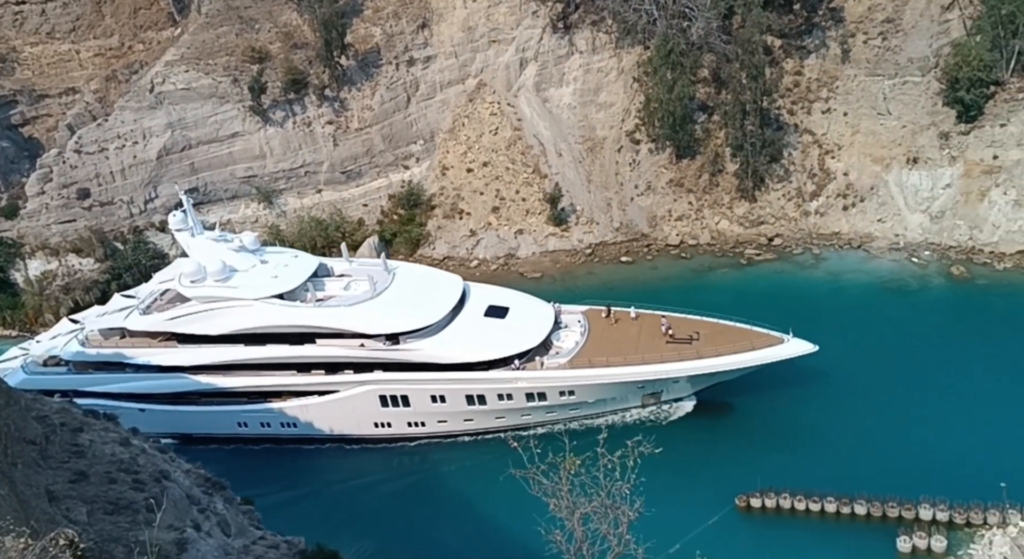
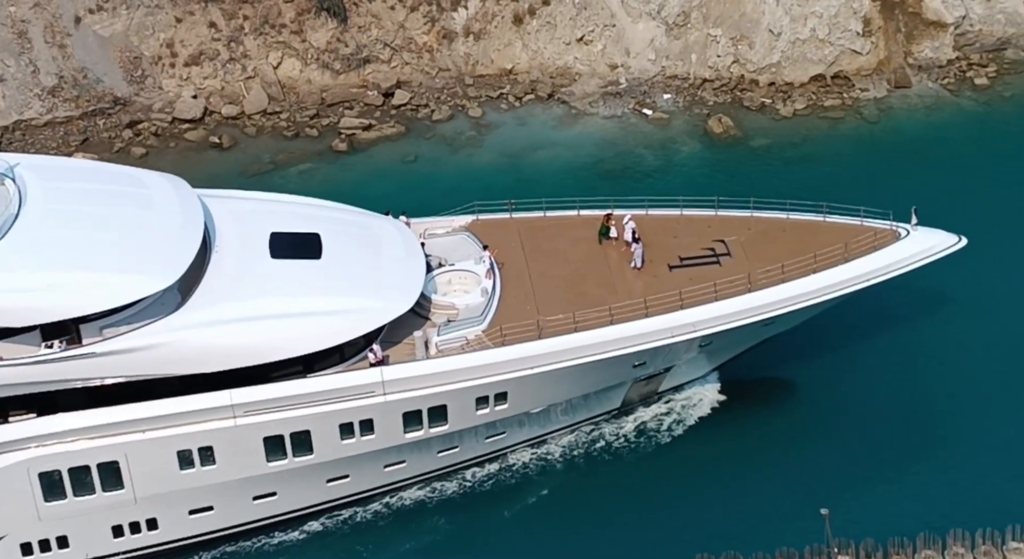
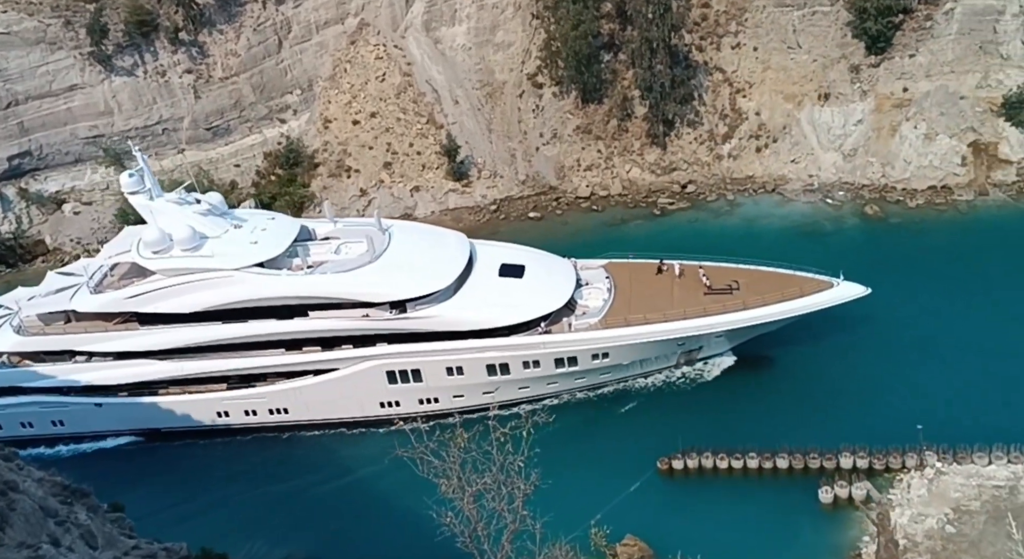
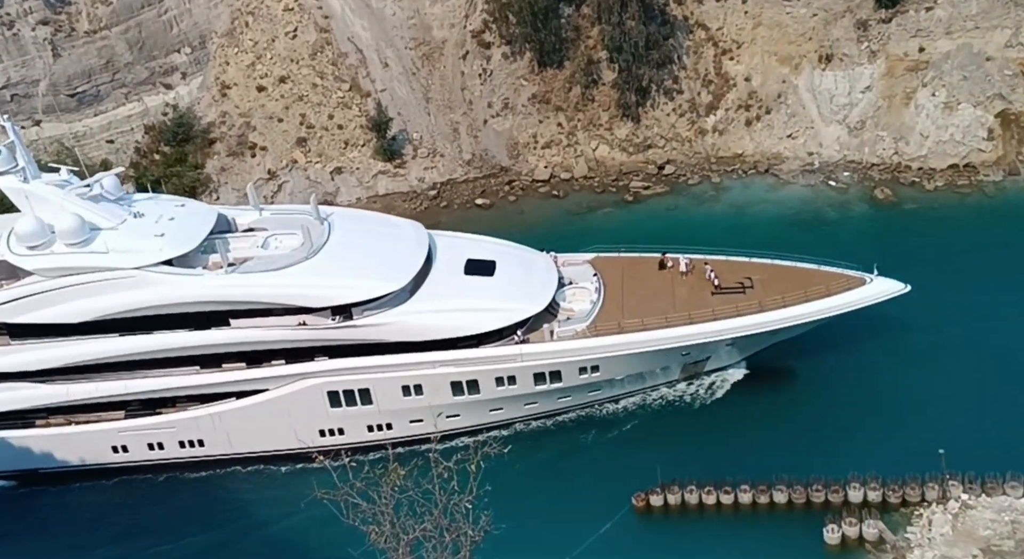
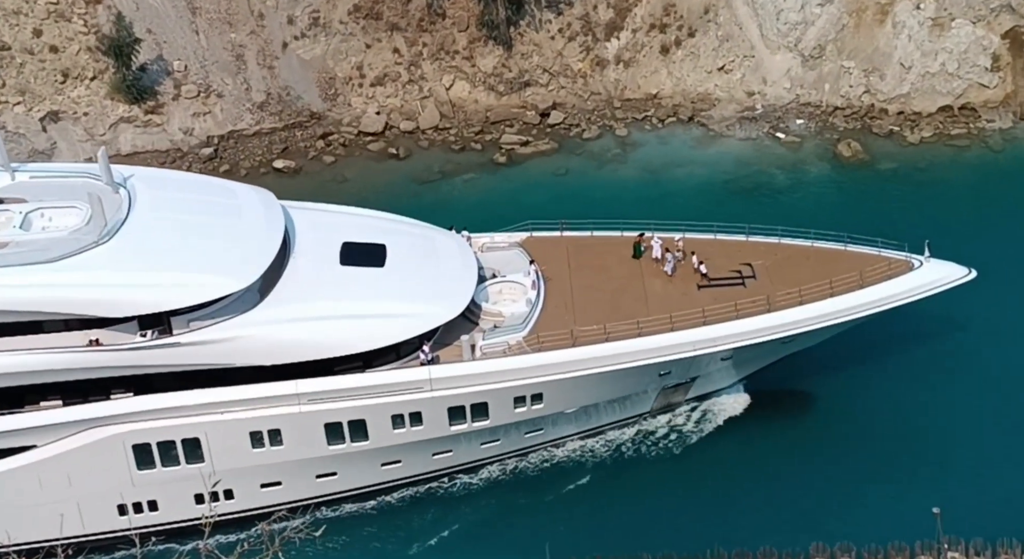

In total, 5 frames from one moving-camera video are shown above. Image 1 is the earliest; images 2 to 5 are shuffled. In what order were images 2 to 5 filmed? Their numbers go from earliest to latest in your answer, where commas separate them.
3, 4, 5, 2
